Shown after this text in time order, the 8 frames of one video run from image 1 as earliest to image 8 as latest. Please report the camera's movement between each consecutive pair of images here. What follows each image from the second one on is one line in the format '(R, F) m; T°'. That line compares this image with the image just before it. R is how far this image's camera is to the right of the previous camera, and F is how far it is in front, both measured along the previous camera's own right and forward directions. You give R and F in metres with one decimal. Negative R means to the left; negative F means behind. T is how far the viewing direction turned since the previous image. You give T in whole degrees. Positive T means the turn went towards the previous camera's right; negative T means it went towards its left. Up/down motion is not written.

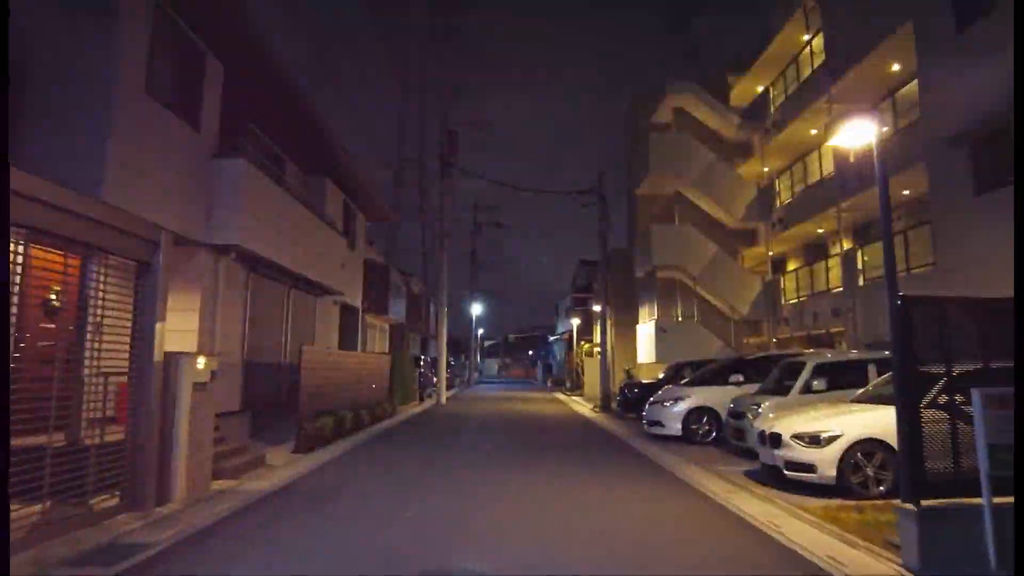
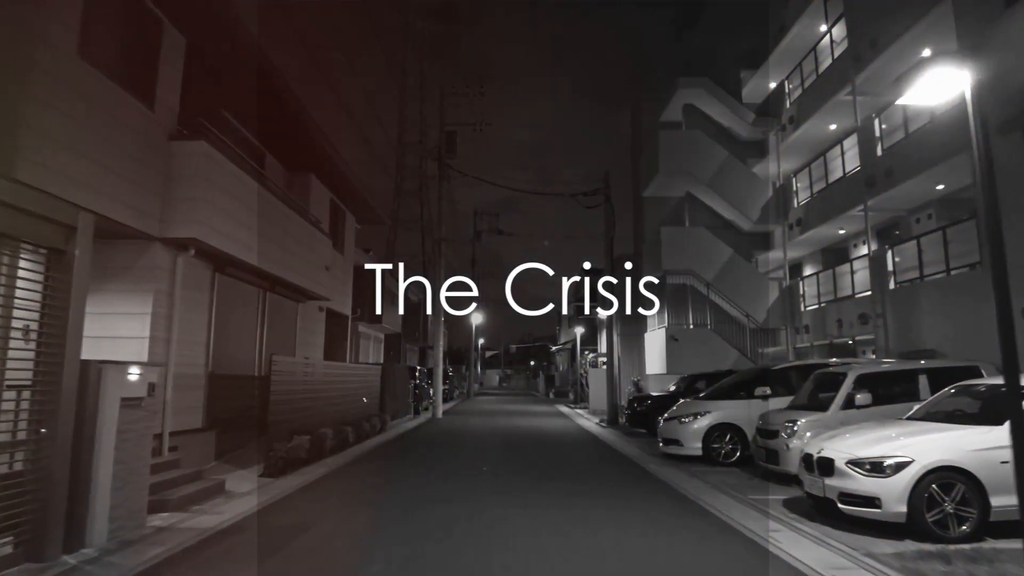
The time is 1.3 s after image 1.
(+0.1, +1.4) m; 0°
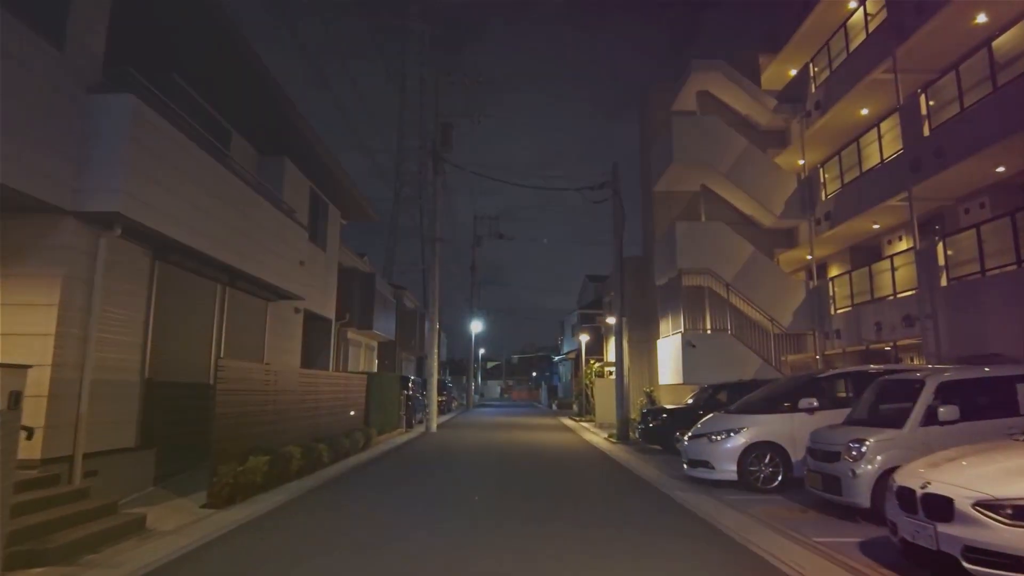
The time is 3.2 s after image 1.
(+0.1, +1.9) m; 0°
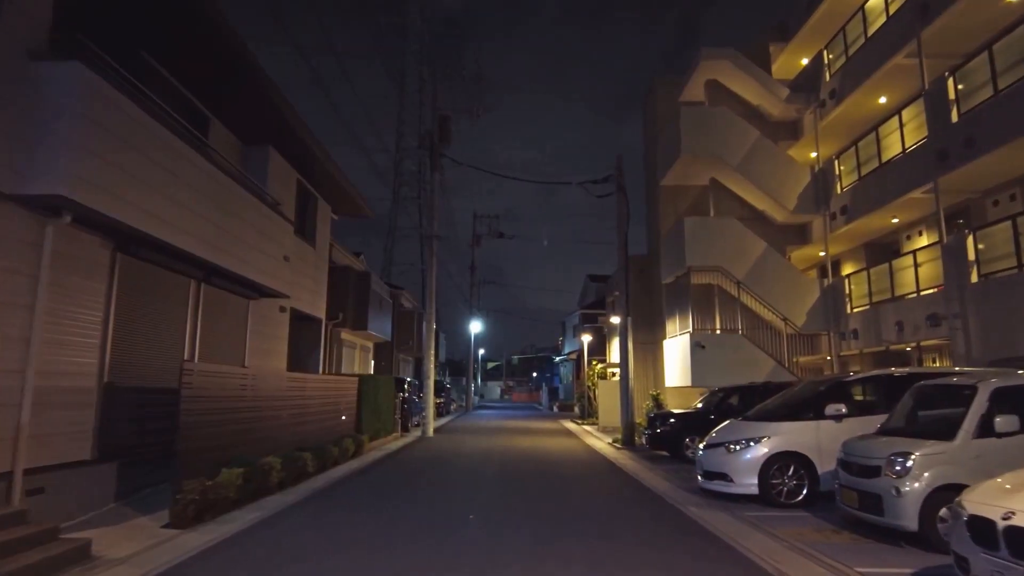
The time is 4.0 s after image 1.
(0.0, +0.9) m; 0°
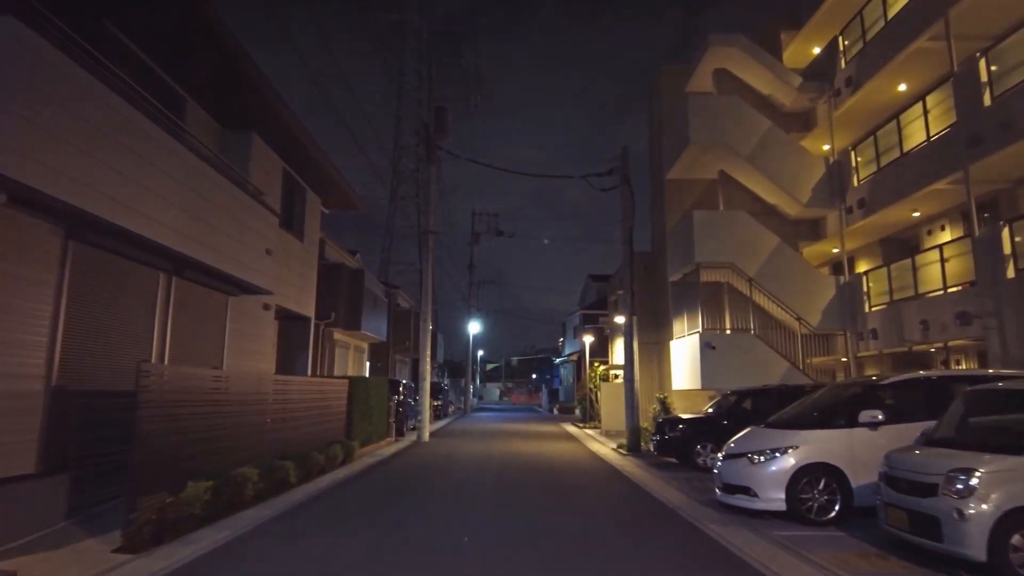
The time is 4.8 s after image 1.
(0.0, +0.9) m; 0°
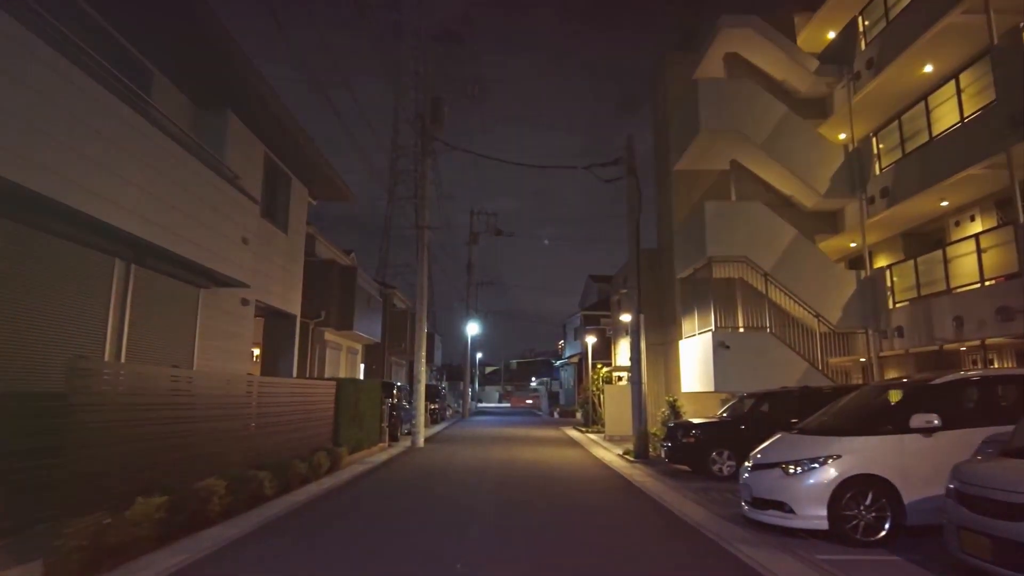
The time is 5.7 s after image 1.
(0.0, +1.1) m; 0°
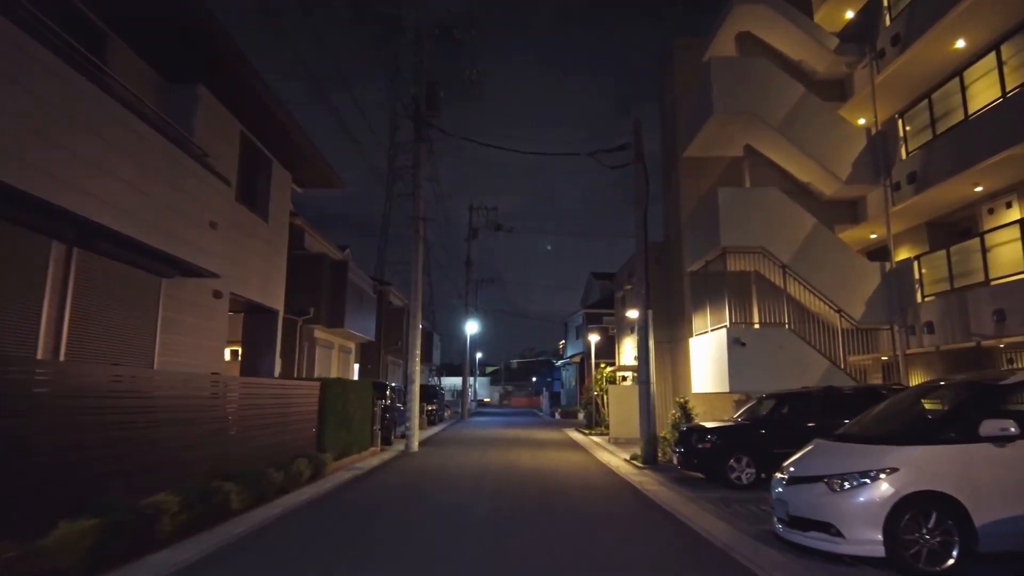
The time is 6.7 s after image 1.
(0.0, +1.1) m; 0°
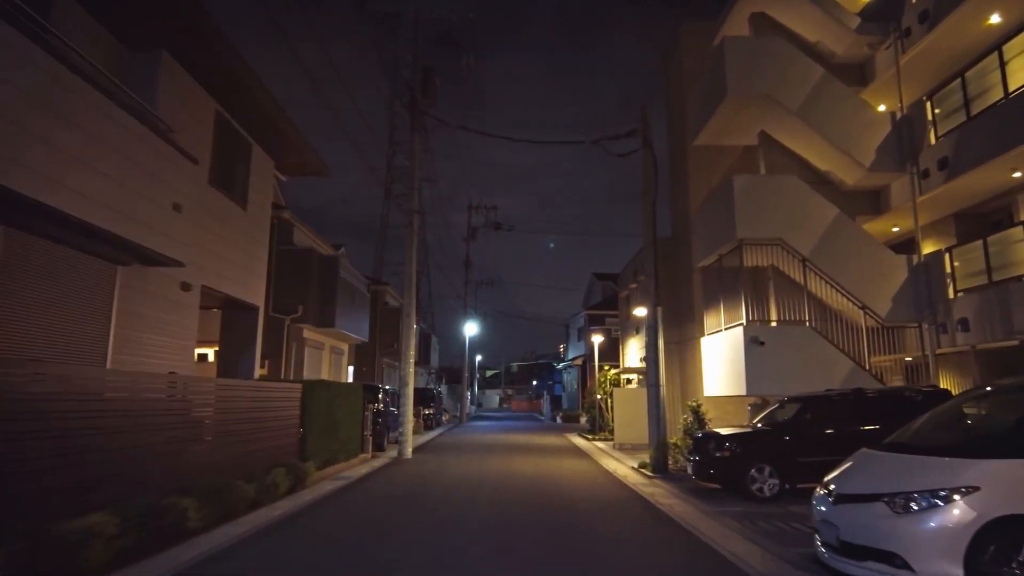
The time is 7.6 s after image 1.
(0.0, +1.1) m; 0°
